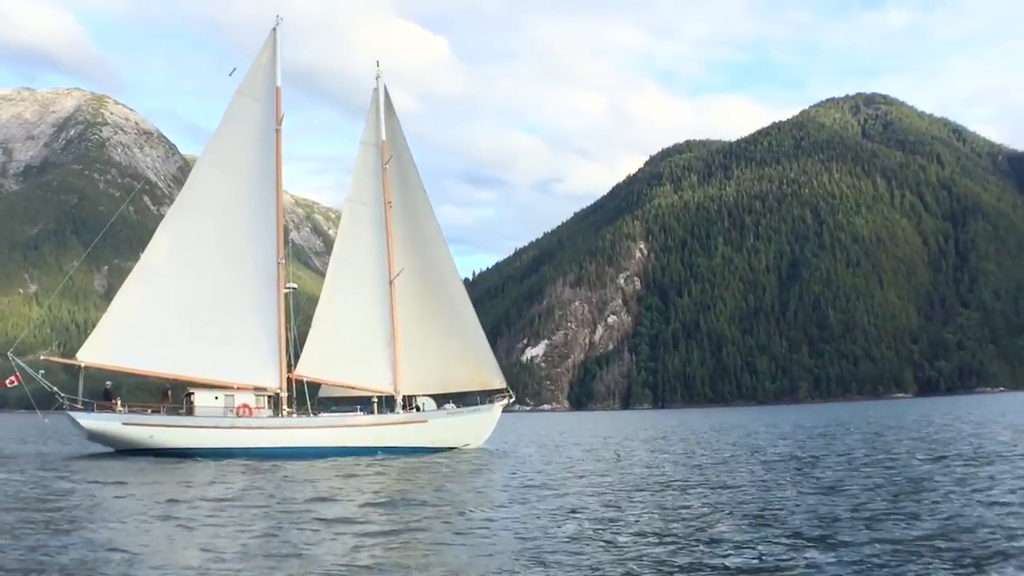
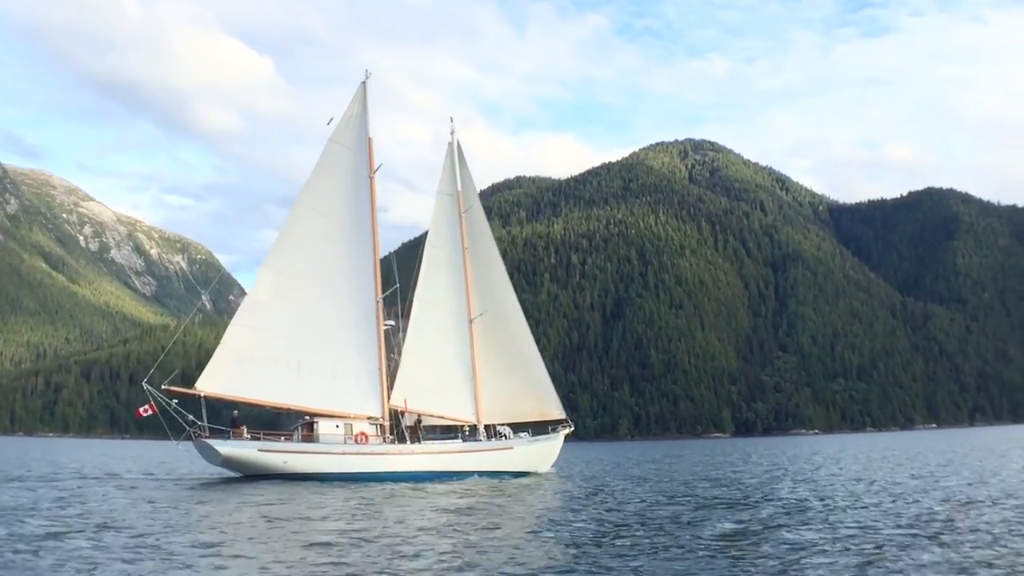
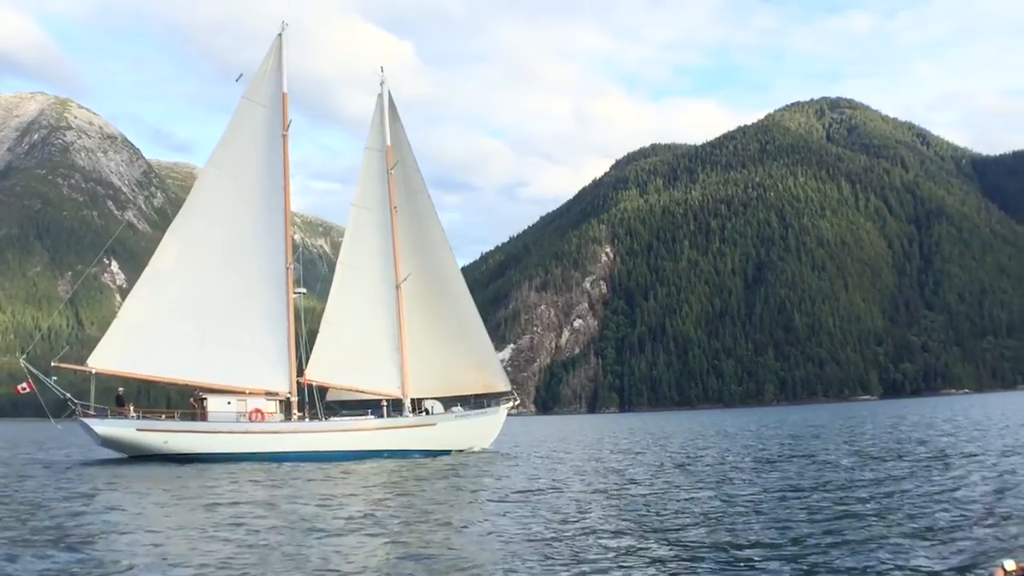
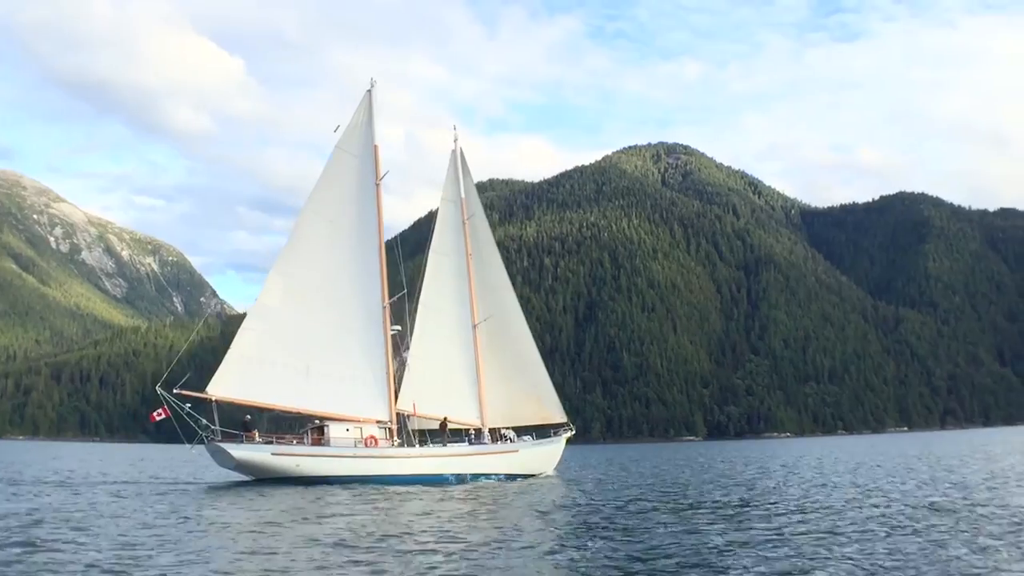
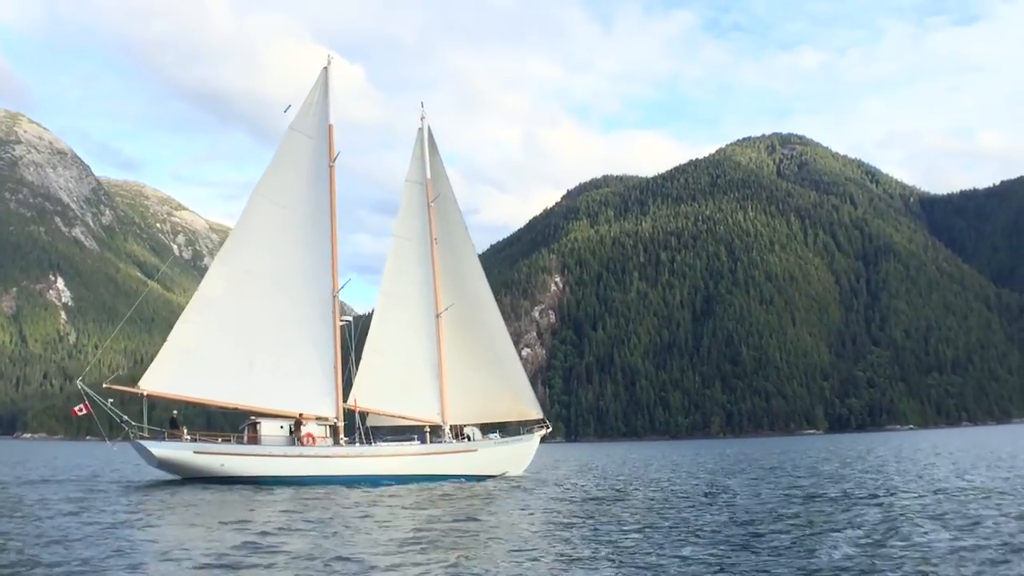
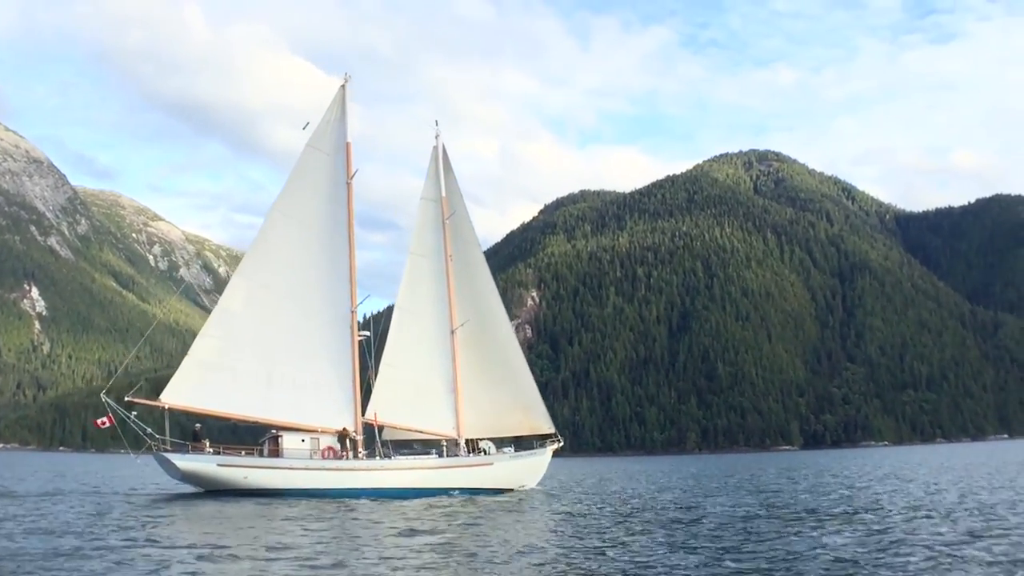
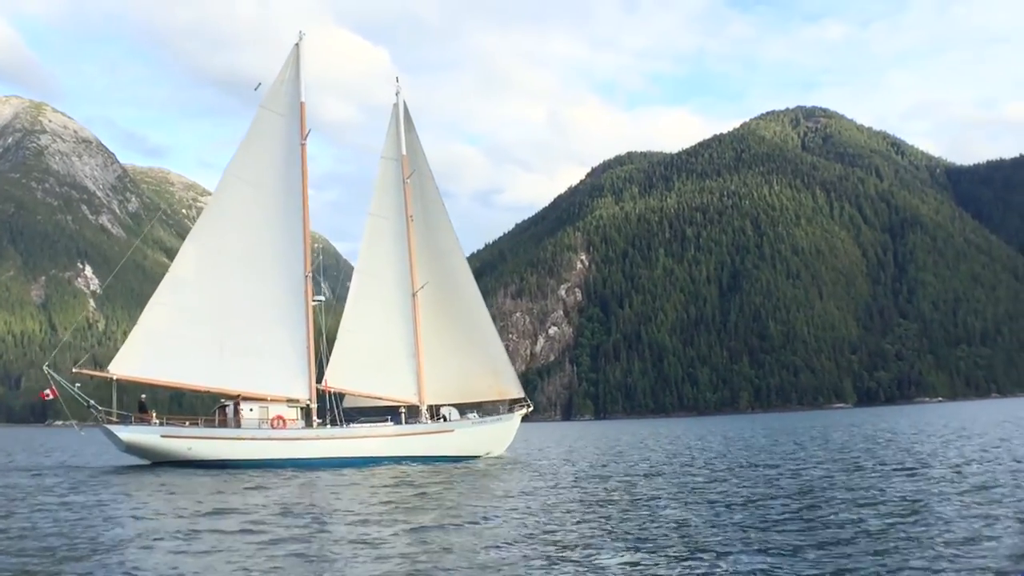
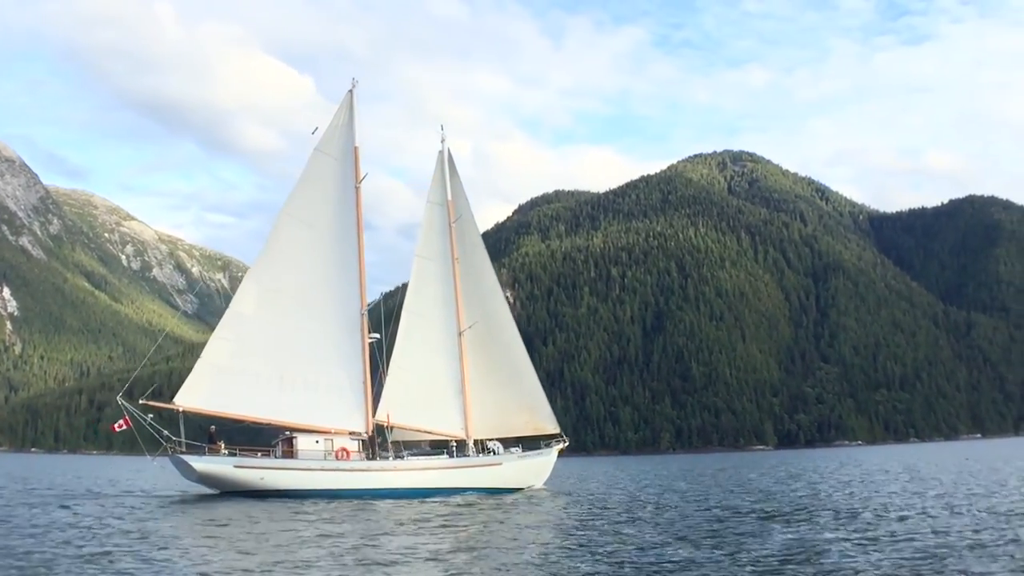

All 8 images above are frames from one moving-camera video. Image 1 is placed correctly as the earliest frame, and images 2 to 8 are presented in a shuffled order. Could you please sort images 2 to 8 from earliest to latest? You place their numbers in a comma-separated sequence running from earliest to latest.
3, 7, 5, 6, 8, 2, 4
